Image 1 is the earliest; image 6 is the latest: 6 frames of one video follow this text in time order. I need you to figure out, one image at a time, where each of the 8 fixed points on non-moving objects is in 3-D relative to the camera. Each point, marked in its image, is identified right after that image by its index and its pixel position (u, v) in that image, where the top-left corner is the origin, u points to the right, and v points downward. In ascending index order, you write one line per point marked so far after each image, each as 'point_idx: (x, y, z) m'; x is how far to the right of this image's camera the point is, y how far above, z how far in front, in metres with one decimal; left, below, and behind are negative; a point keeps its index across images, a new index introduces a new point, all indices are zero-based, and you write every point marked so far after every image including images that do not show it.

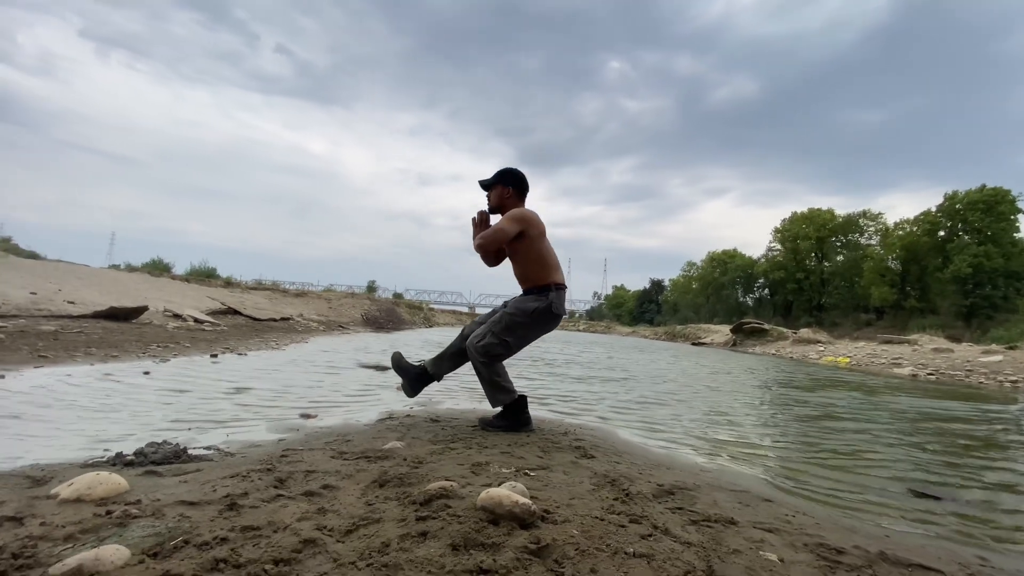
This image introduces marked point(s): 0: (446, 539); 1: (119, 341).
0: (-0.3, -1.1, +2.1) m
1: (-7.5, -1.0, +9.3) m
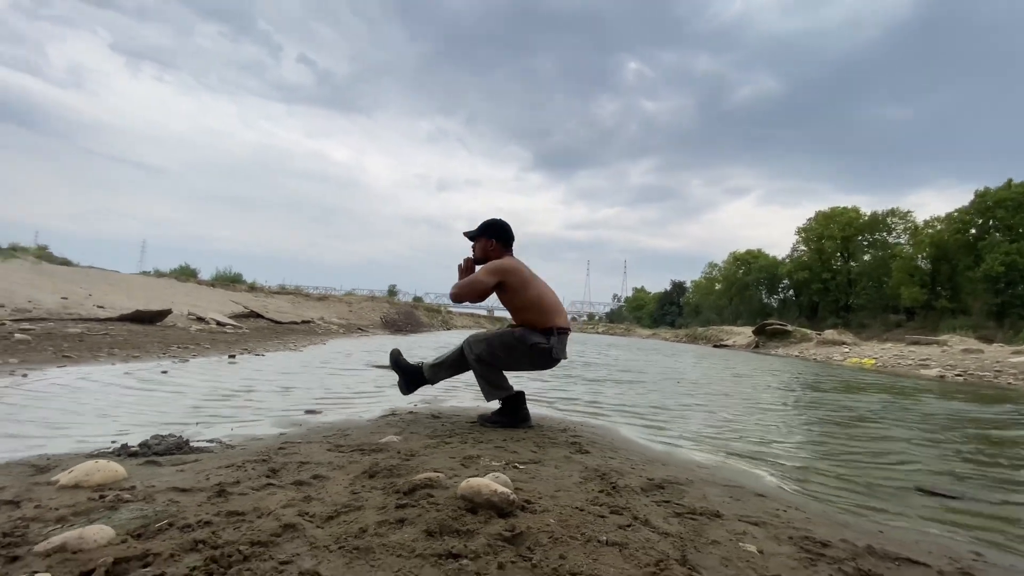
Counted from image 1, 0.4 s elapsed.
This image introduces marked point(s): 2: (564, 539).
0: (-0.4, -1.0, +2.1) m
1: (-7.3, -1.1, +9.6) m
2: (+0.2, -1.0, +2.0) m
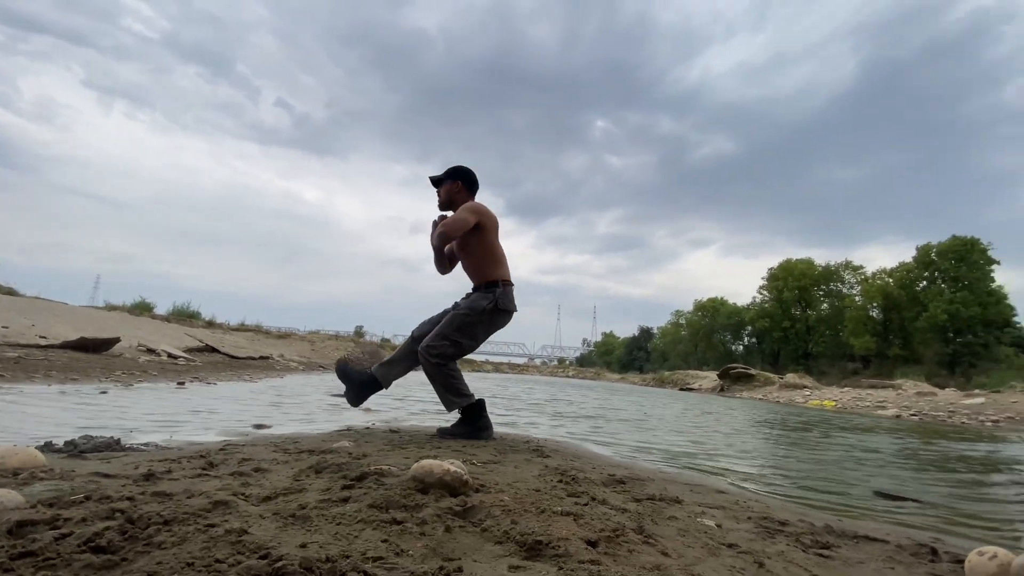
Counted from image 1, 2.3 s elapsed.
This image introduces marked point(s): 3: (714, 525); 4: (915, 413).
0: (-0.6, -0.9, +2.0) m
1: (-7.9, -1.5, +9.0) m
2: (0.0, -0.9, +1.9) m
3: (+0.8, -1.0, +2.0) m
4: (+12.3, -3.8, +14.8) m
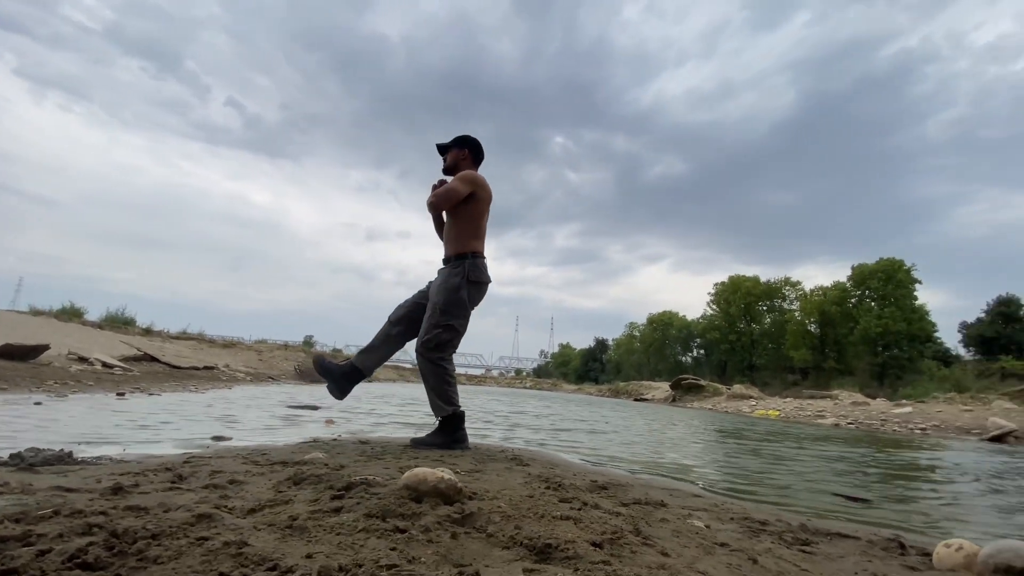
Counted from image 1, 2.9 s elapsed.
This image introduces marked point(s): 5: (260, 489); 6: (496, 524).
0: (-0.6, -0.9, +1.9) m
1: (-8.6, -1.5, +8.2) m
2: (0.0, -0.9, +1.9) m
3: (+0.8, -1.0, +2.1) m
4: (+11.0, -4.3, +15.8) m
5: (-1.2, -1.0, +2.4) m
6: (-0.1, -0.9, +1.8) m
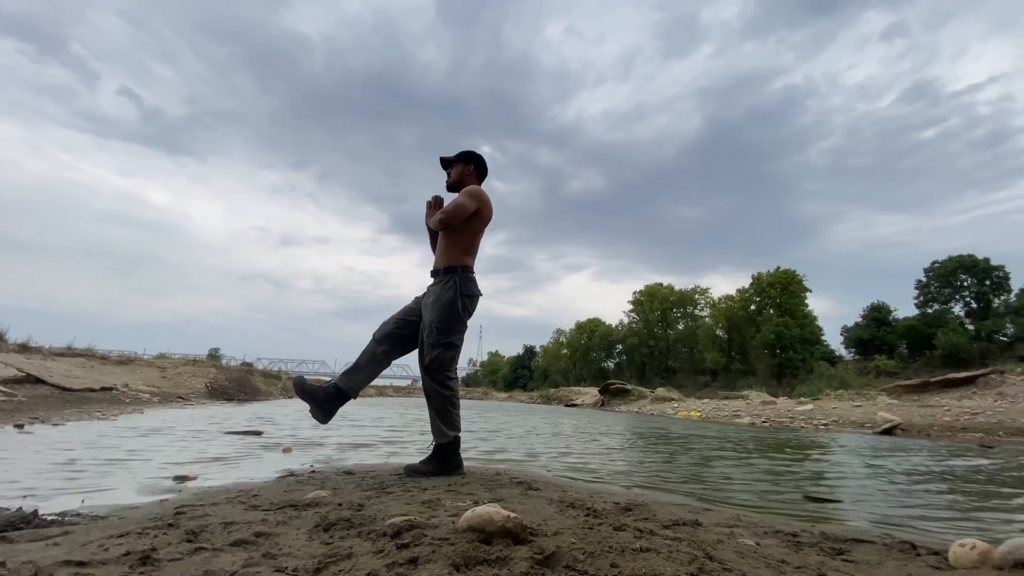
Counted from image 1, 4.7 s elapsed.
0: (-0.3, -1.0, +1.8) m
1: (-9.1, -1.7, +6.8) m
2: (+0.3, -1.1, +1.9) m
3: (+1.1, -1.2, +2.2) m
4: (+9.0, -4.7, +17.3) m
5: (-1.0, -1.1, +2.2) m
6: (+0.3, -1.0, +1.8) m
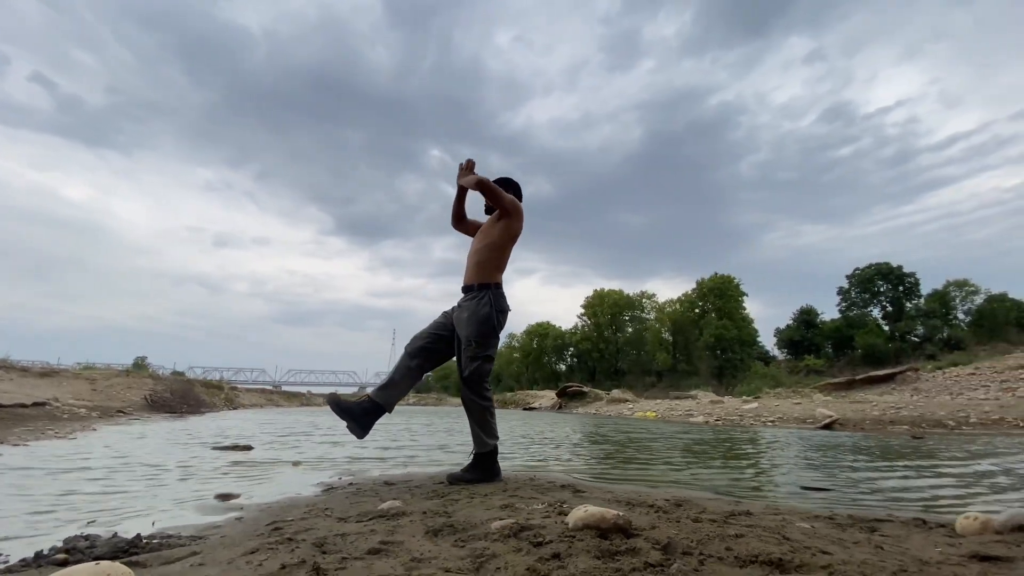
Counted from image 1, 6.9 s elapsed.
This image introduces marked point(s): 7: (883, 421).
0: (+0.3, -1.2, +2.1) m
1: (-9.0, -1.9, +6.1) m
2: (+0.9, -1.2, +2.3) m
3: (+1.6, -1.3, +2.7) m
4: (+7.8, -4.9, +18.5) m
5: (-0.4, -1.3, +2.4) m
6: (+0.8, -1.2, +2.2) m
7: (+10.6, -3.8, +13.9) m
